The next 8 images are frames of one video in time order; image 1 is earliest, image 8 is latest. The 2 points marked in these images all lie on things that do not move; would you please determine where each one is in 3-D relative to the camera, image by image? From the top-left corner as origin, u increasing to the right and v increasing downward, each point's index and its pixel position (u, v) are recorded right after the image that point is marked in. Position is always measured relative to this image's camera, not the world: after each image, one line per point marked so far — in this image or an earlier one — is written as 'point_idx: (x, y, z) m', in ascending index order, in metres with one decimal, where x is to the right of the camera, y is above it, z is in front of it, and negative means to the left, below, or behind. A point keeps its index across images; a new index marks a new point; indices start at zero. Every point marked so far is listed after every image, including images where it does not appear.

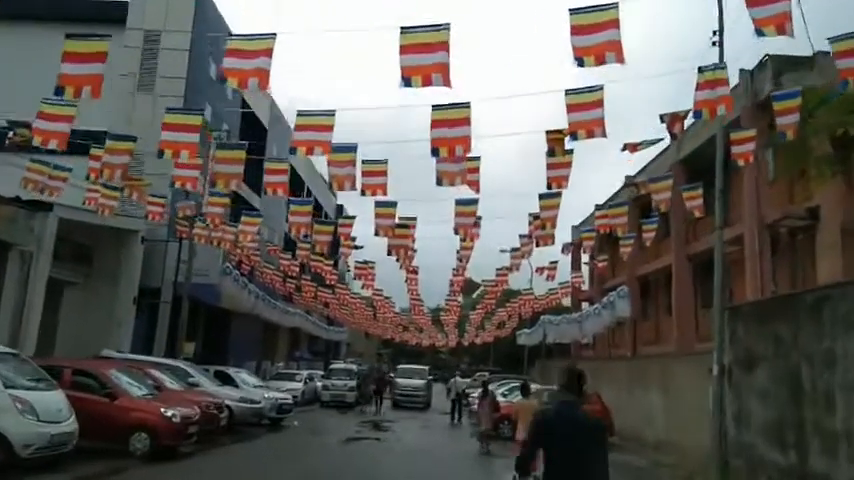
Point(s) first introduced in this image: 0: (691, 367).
0: (+7.5, -3.6, +19.1) m
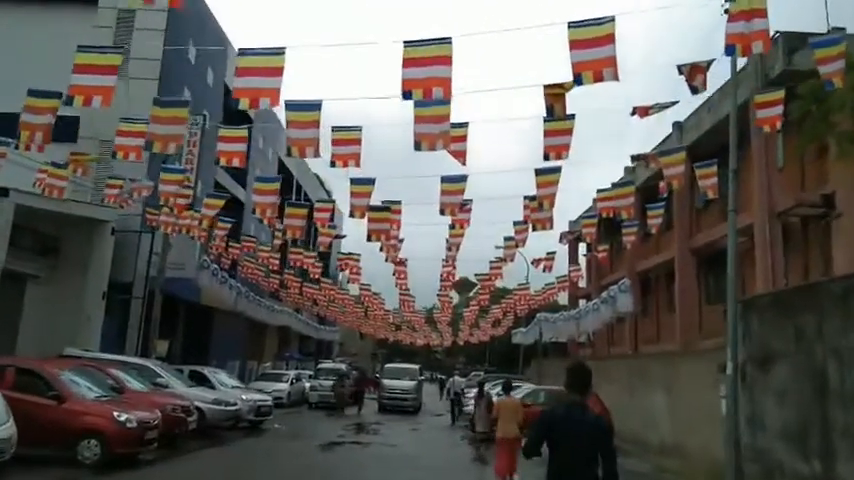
0: (+7.2, -3.3, +17.8) m
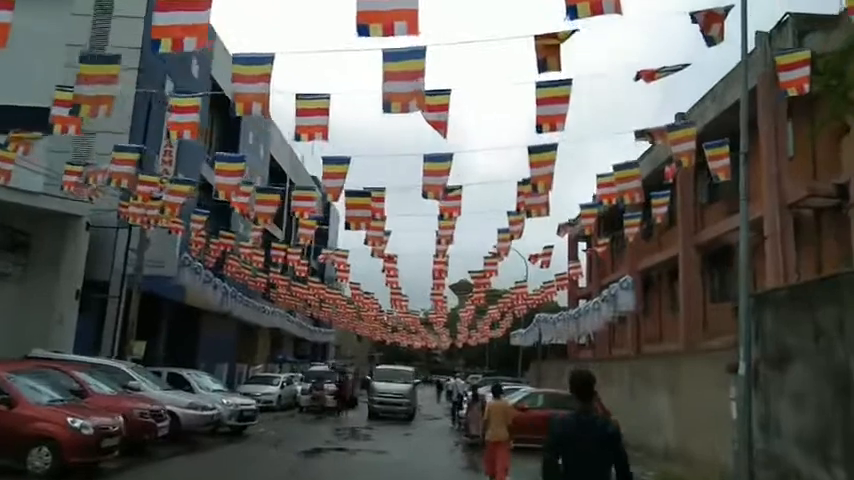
0: (+7.0, -3.1, +16.7) m
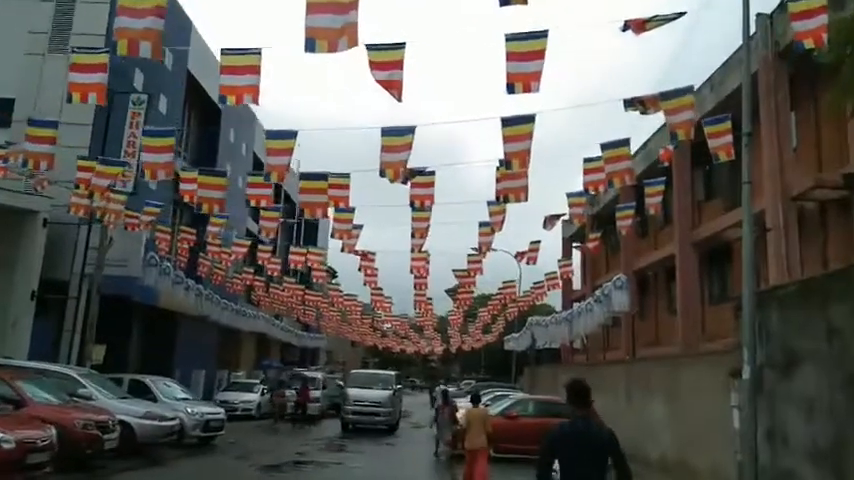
0: (+6.4, -3.0, +15.4) m
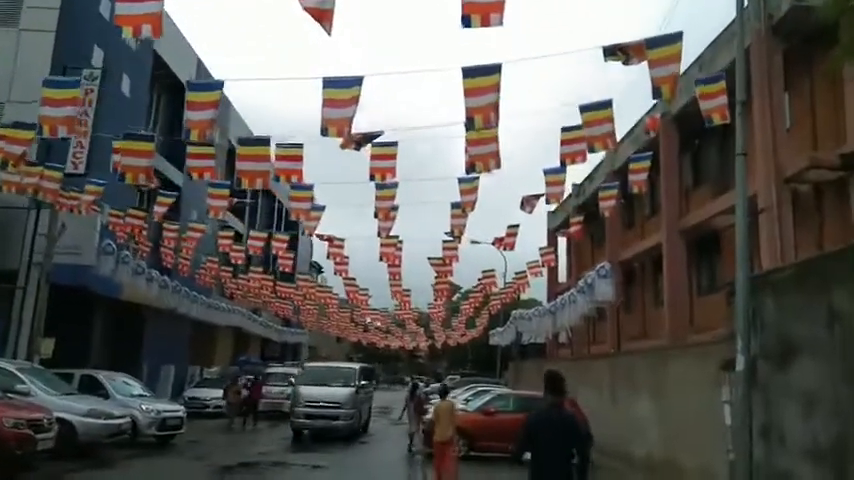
0: (+5.7, -2.6, +14.4) m
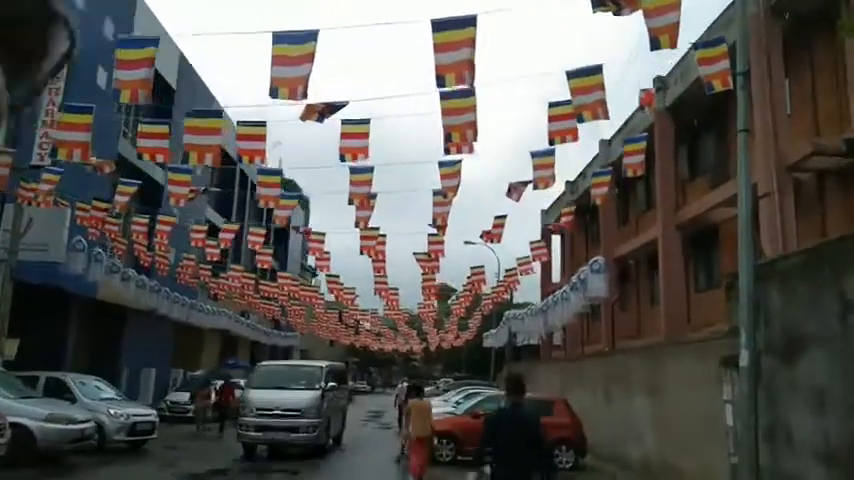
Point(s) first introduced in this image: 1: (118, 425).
0: (+5.4, -2.4, +13.6) m
1: (-7.3, -4.4, +15.9) m
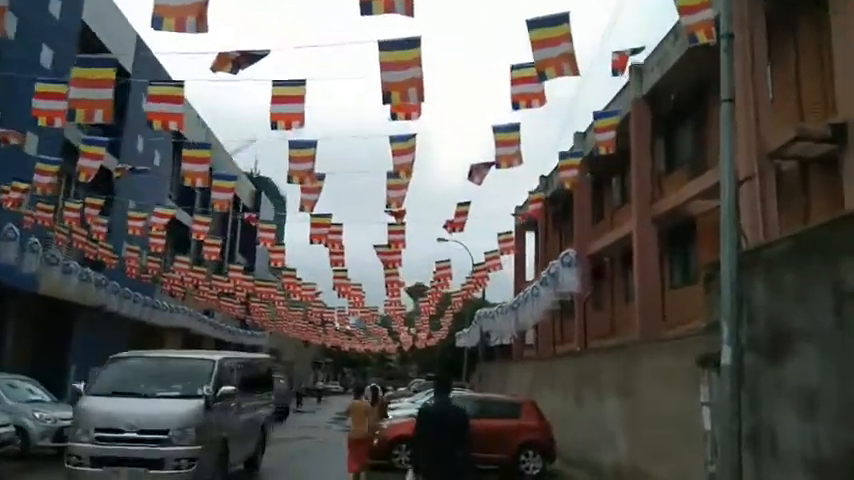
0: (+4.5, -2.3, +12.6) m
1: (-8.3, -4.1, +14.4) m
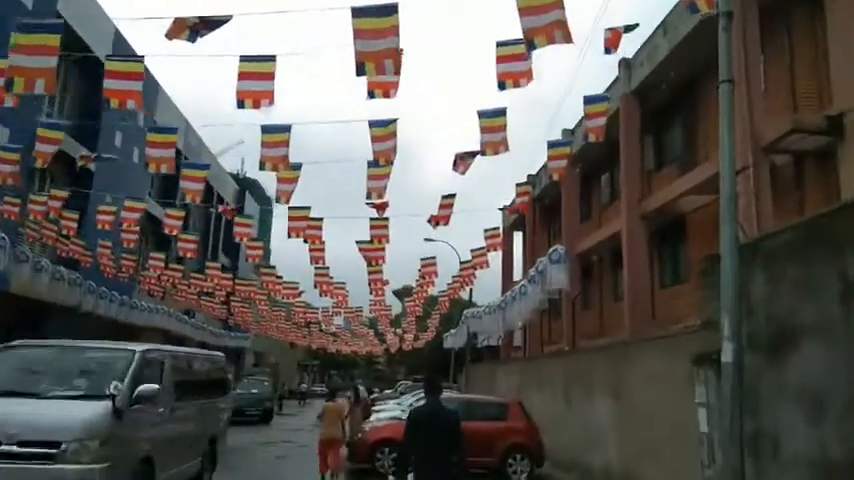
0: (+4.2, -2.1, +12.1) m
1: (-8.6, -4.0, +13.7) m
